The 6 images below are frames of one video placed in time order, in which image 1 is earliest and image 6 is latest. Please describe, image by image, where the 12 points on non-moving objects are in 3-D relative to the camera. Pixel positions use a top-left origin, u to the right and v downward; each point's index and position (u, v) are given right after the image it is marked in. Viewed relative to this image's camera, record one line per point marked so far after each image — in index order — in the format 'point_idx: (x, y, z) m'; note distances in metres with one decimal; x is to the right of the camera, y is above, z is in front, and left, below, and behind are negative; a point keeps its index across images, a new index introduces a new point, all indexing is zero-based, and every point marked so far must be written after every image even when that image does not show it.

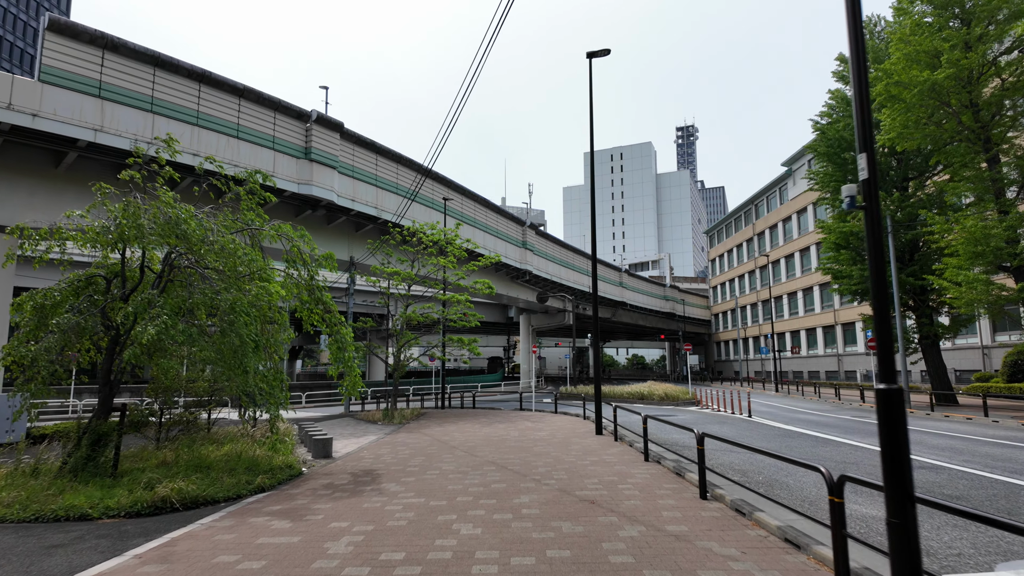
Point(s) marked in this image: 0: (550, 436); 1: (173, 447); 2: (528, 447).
0: (+0.8, -3.1, +12.5) m
1: (-5.8, -2.8, +10.2) m
2: (+0.3, -2.9, +10.8) m
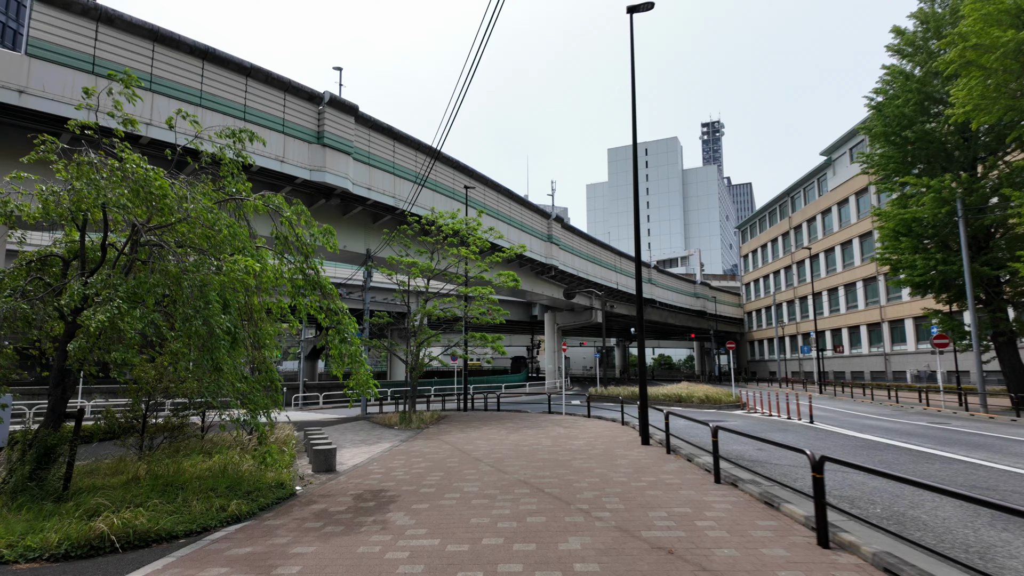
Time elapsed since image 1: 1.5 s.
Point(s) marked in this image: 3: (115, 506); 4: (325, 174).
0: (+1.4, -2.9, +10.8) m
1: (-5.3, -2.5, +8.7) m
2: (+0.8, -2.7, +9.2) m
3: (-3.9, -2.2, +5.9) m
4: (-6.2, +3.8, +19.7) m
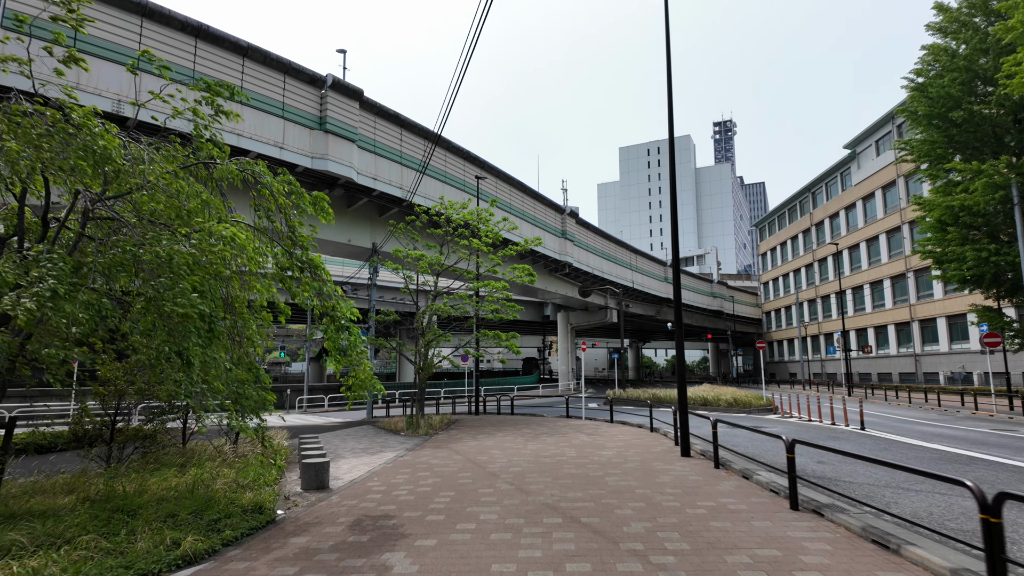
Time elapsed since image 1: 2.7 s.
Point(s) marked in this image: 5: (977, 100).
0: (+1.7, -2.7, +9.4) m
1: (-5.0, -2.4, +7.4) m
2: (+1.1, -2.5, +7.8) m
3: (-3.7, -2.0, +4.6) m
4: (-5.7, +3.9, +18.4) m
5: (+15.4, +6.2, +19.7) m
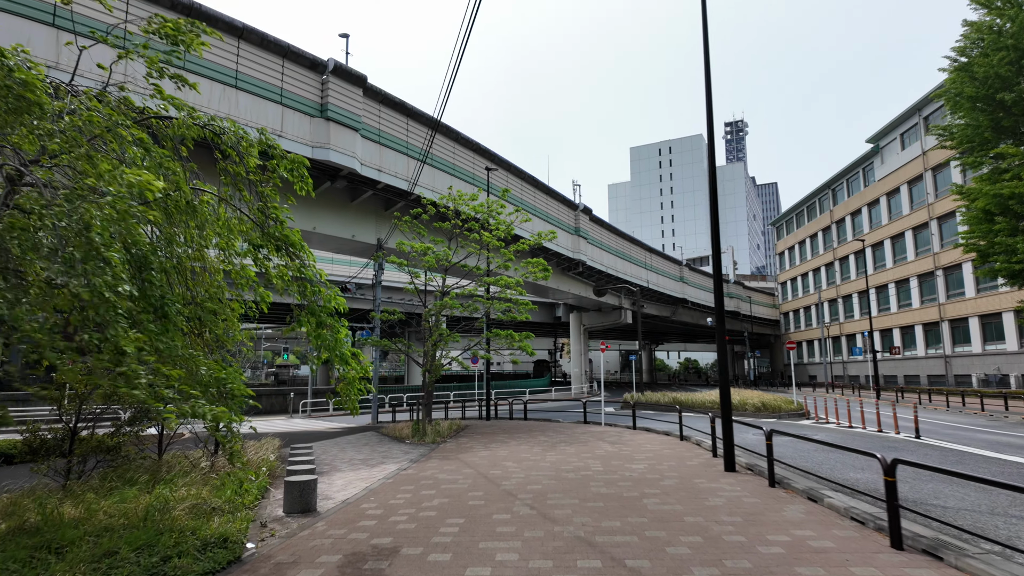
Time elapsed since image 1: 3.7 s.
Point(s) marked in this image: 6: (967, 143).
0: (+2.0, -2.6, +8.2) m
1: (-4.8, -2.2, +6.3) m
2: (+1.4, -2.3, +6.5) m
3: (-3.5, -1.8, +3.4) m
4: (-5.3, +4.0, +17.3) m
5: (+15.8, +6.4, +18.2) m
6: (+15.1, +4.8, +19.7) m
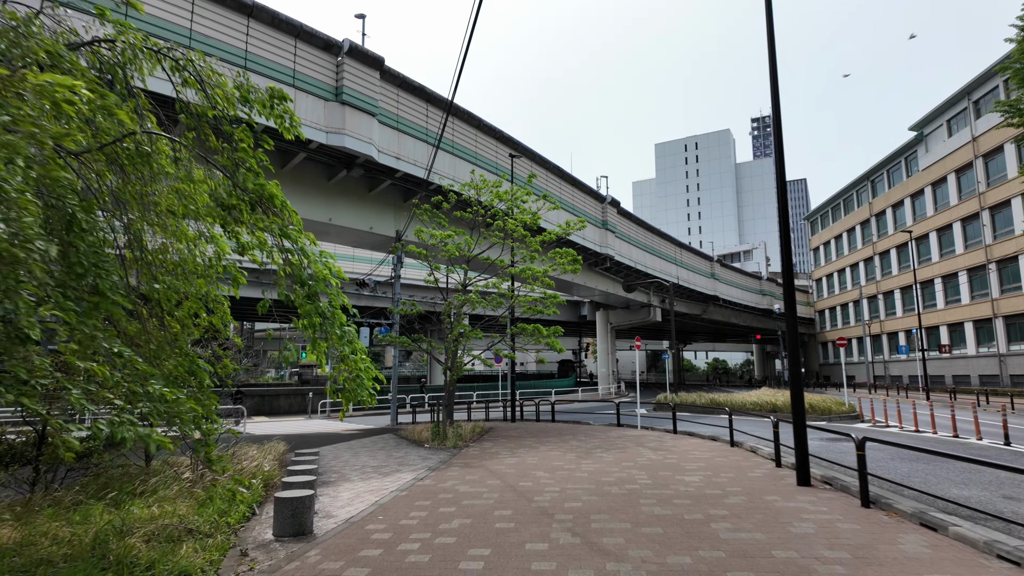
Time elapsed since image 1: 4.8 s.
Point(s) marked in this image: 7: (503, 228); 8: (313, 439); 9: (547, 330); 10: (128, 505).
0: (+2.4, -2.3, +6.9) m
1: (-4.5, -2.0, +5.3) m
2: (+1.7, -2.1, +5.3) m
3: (-3.3, -1.6, +2.4) m
4: (-4.6, +4.2, +16.4) m
5: (+16.5, +6.7, +16.4) m
6: (+15.9, +5.1, +17.9) m
7: (-0.2, +1.9, +19.2) m
8: (-4.4, -3.4, +13.3) m
9: (+1.1, -1.4, +19.1) m
10: (-3.8, -2.1, +5.8) m
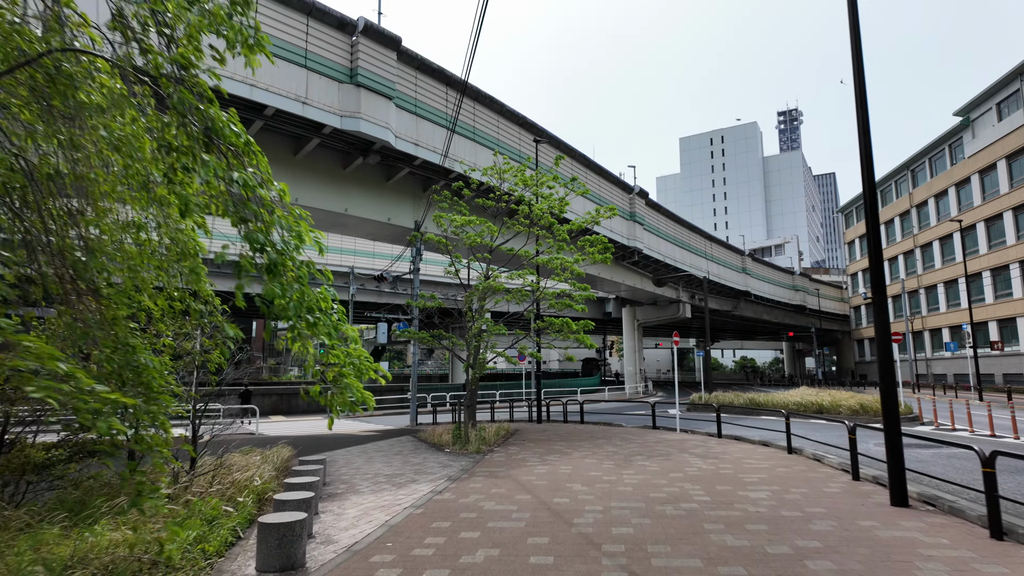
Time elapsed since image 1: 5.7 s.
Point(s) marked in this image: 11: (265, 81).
0: (+2.7, -2.1, +5.7) m
1: (-4.2, -1.9, +4.3) m
2: (+2.0, -1.9, +4.1) m
3: (-3.1, -1.5, +1.4) m
4: (-4.0, +4.4, +15.4) m
5: (+17.2, +6.9, +14.7) m
6: (+16.6, +5.4, +16.2) m
7: (+0.5, +2.2, +18.1) m
8: (-3.8, -3.2, +12.4) m
9: (+1.9, -1.2, +18.0) m
10: (-3.5, -1.9, +4.8) m
11: (-5.9, +4.9, +14.0) m
